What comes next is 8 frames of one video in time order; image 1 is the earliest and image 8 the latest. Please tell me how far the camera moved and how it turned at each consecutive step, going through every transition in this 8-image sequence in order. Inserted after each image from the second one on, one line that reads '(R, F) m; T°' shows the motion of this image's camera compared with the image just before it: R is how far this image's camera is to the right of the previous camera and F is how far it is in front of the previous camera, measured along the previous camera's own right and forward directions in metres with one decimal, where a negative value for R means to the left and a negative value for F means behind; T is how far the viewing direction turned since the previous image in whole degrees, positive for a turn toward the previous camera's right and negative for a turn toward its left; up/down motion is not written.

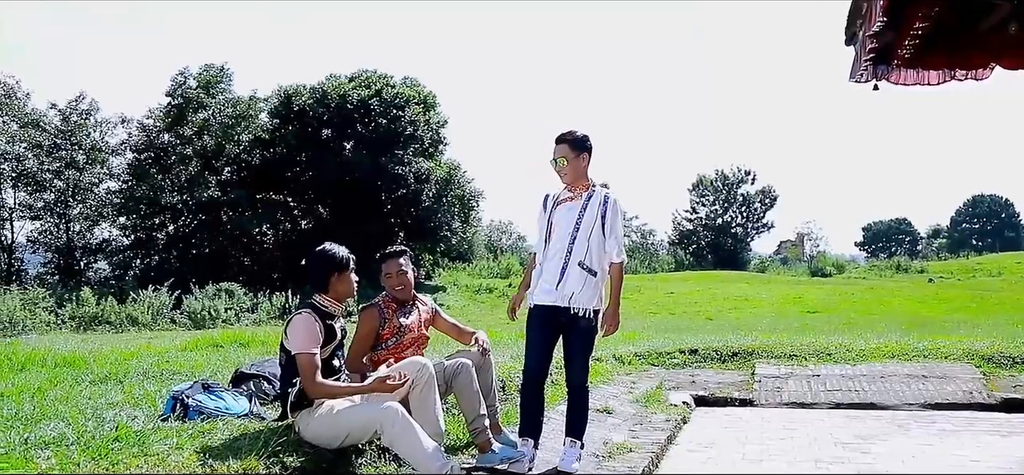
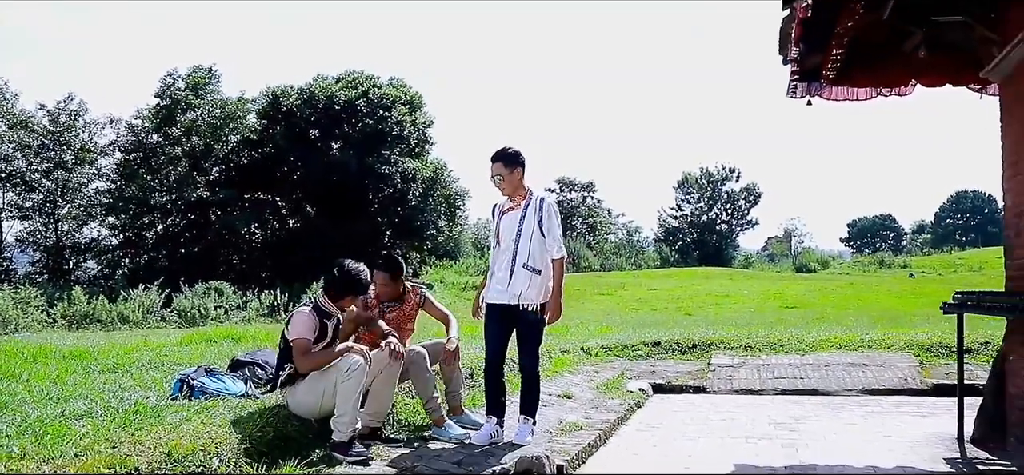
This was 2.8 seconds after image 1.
(+0.2, -0.7) m; +1°
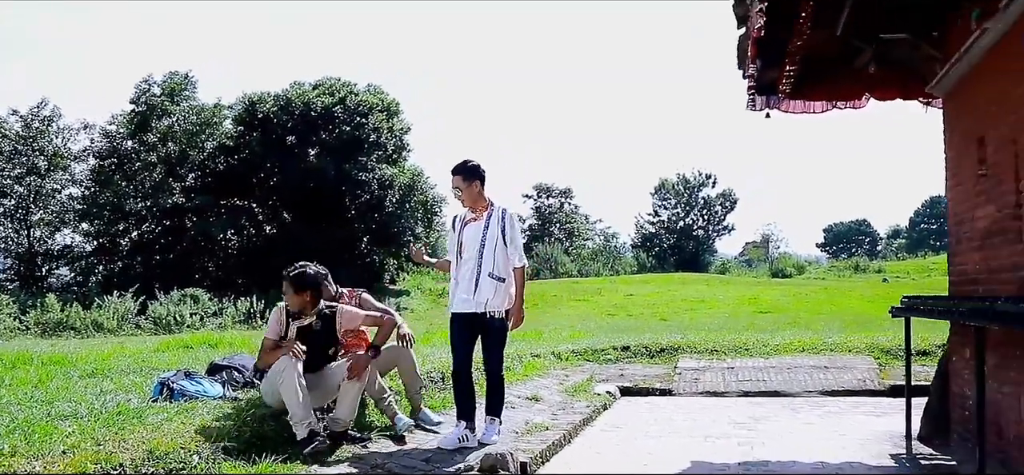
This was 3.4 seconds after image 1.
(+0.1, -0.3) m; +1°
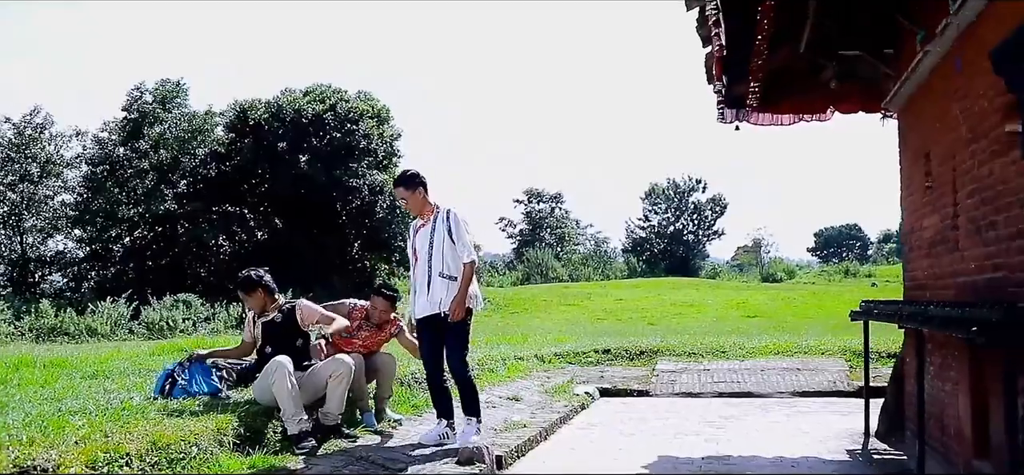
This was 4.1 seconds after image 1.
(+0.1, -0.4) m; 0°
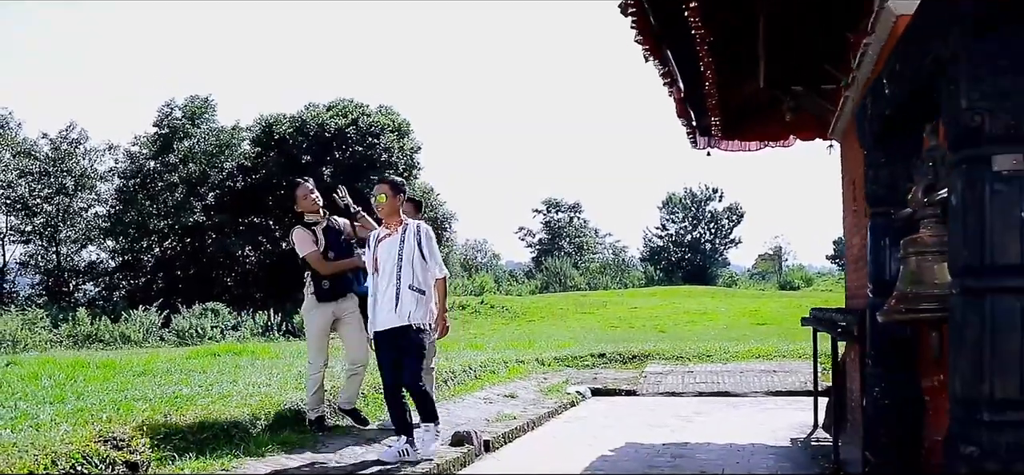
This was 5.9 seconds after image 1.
(+0.2, -1.0) m; -1°
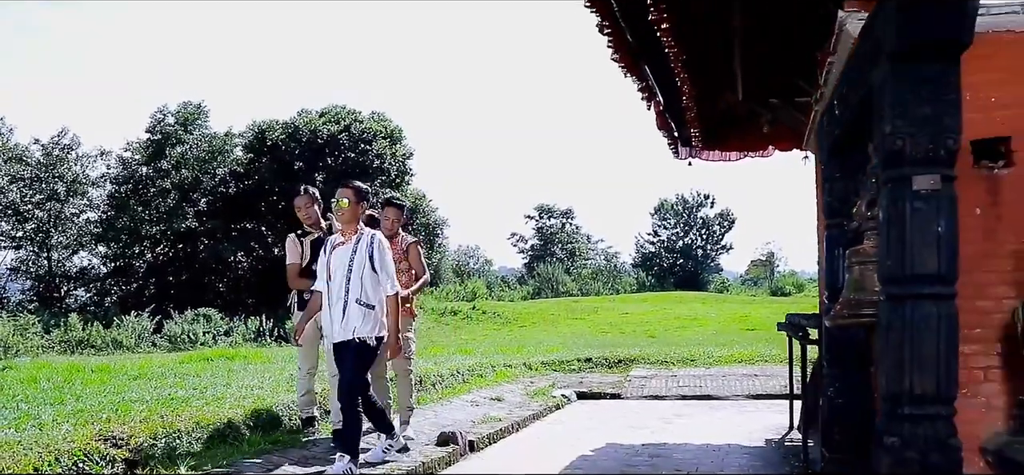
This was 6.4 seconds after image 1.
(+0.1, -0.3) m; 0°
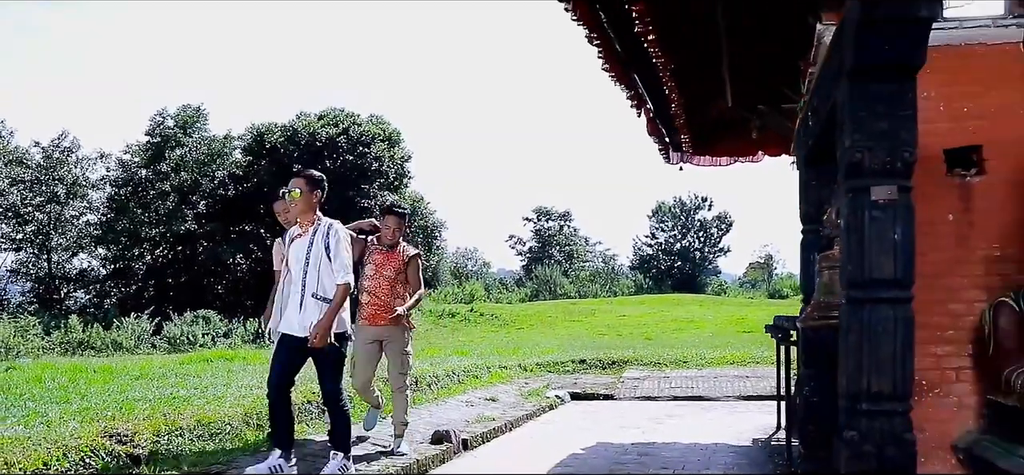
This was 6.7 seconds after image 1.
(0.0, -0.2) m; 0°
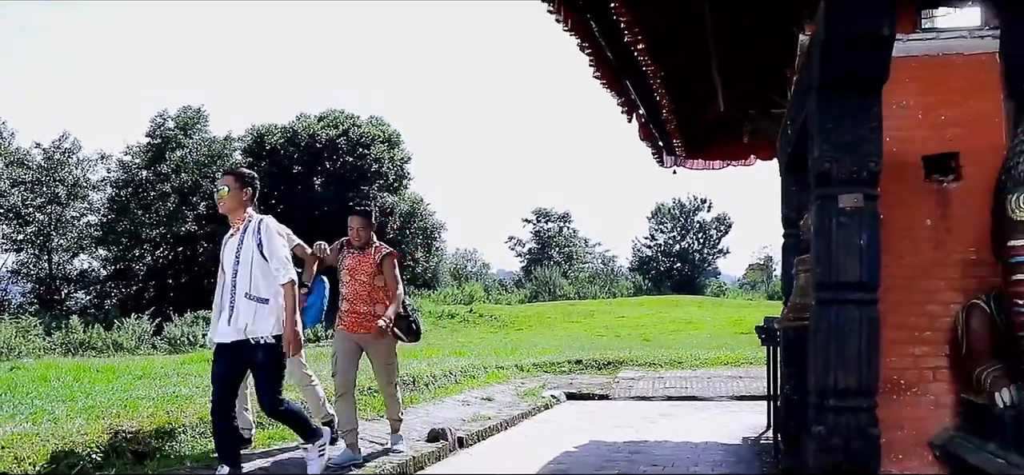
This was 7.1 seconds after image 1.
(0.0, -0.2) m; 0°
